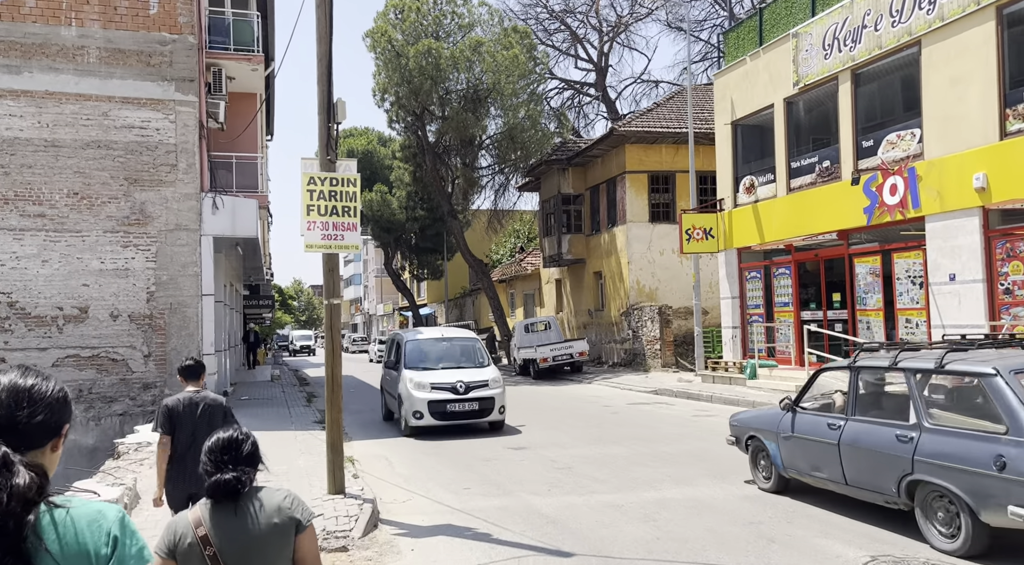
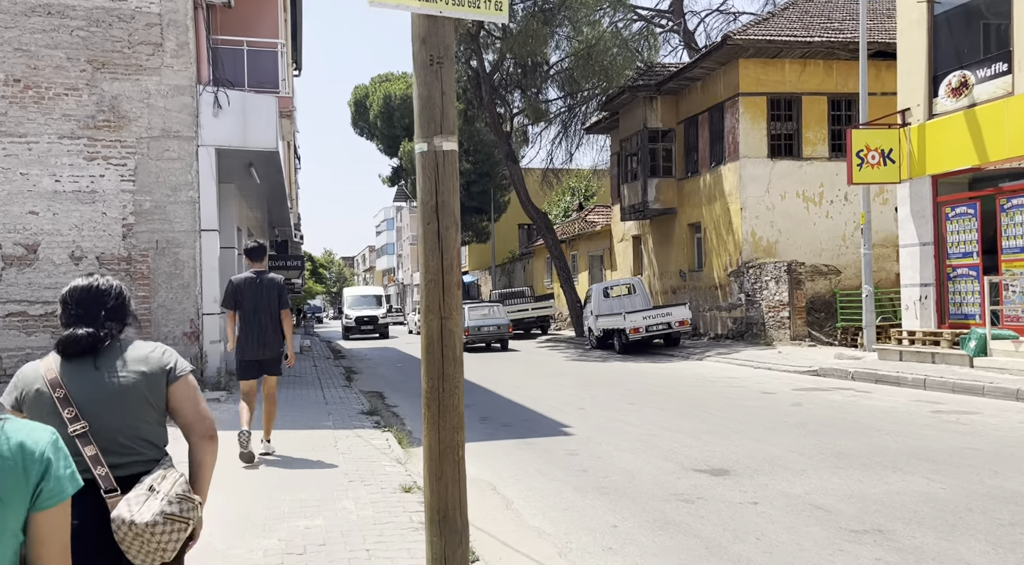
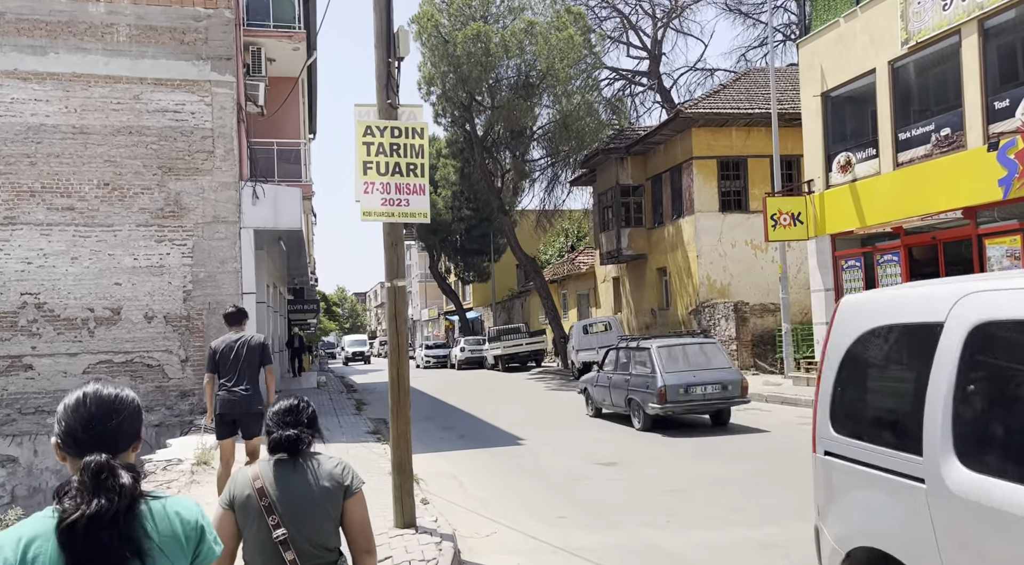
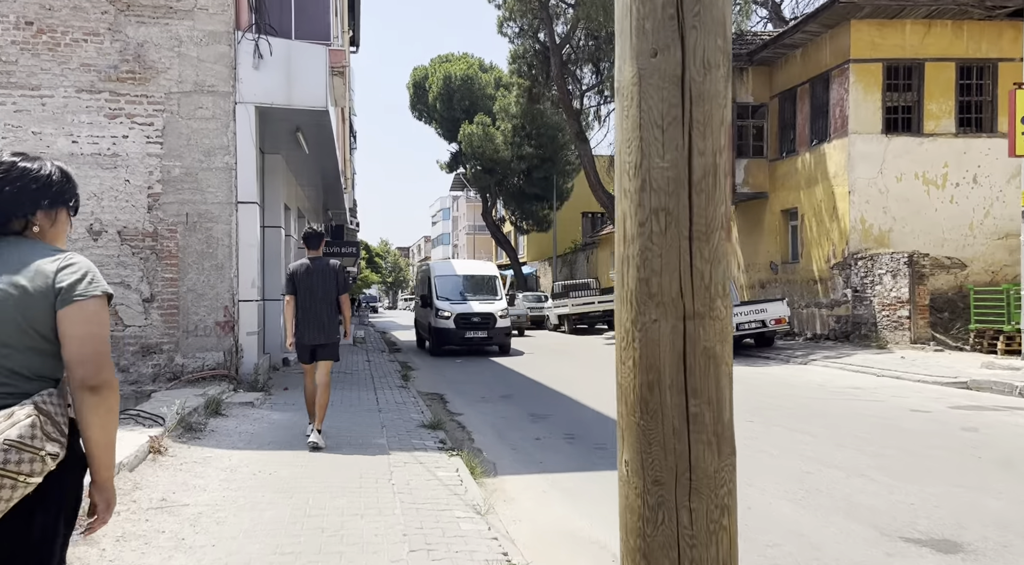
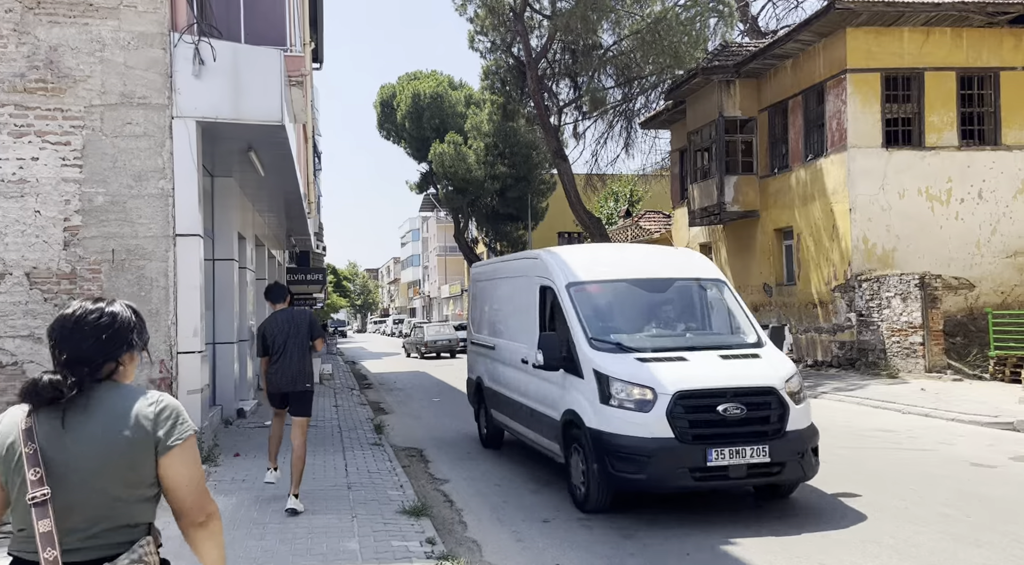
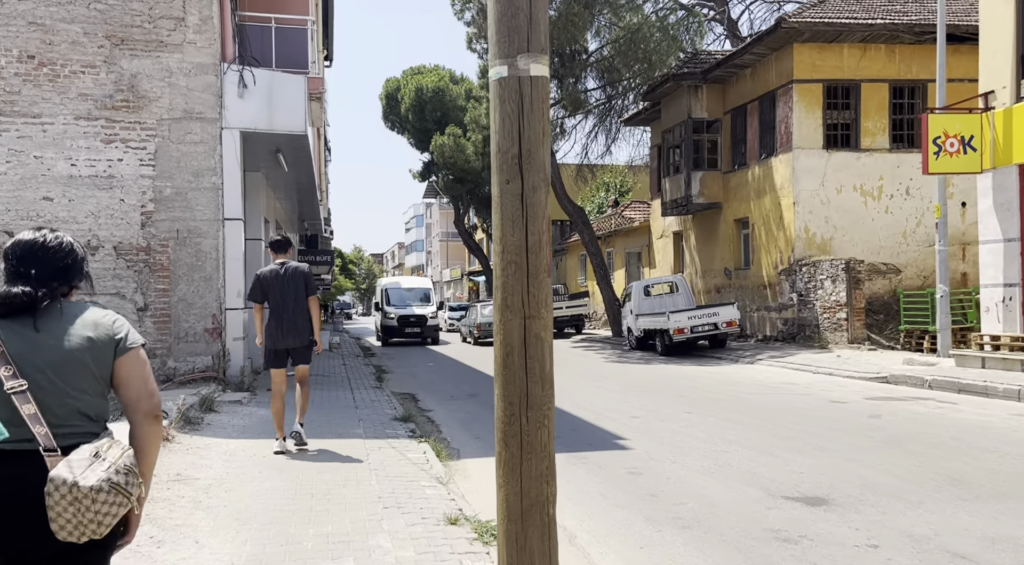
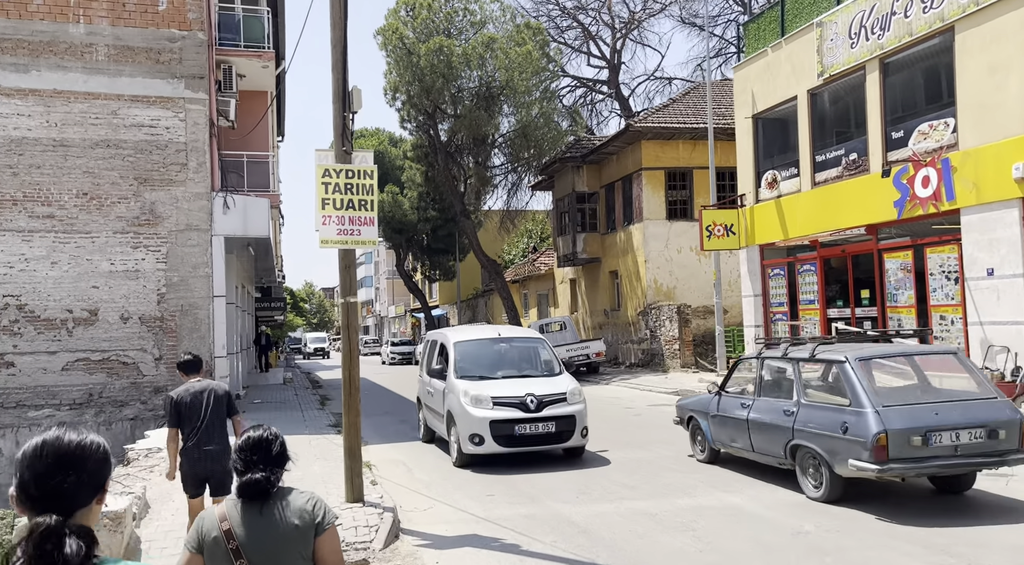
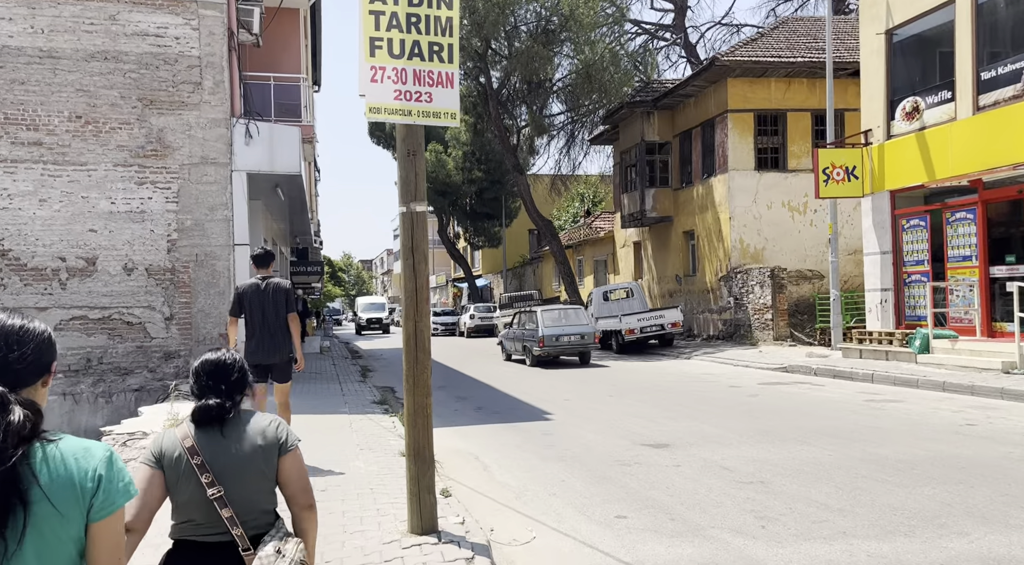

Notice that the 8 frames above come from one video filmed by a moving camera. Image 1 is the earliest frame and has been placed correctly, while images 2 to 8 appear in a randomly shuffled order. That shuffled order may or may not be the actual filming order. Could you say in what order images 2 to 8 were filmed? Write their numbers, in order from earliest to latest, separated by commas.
7, 3, 8, 2, 6, 4, 5
